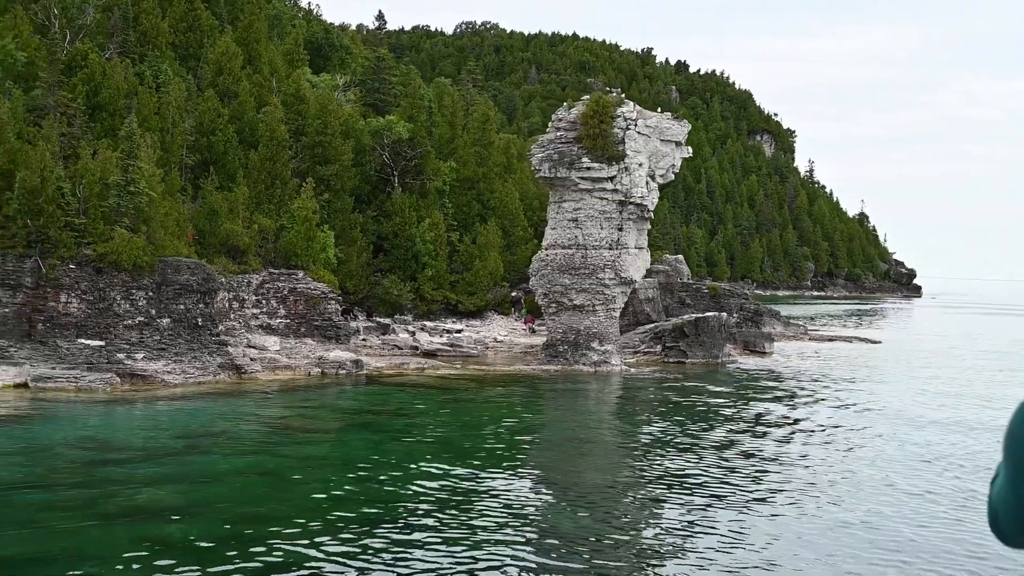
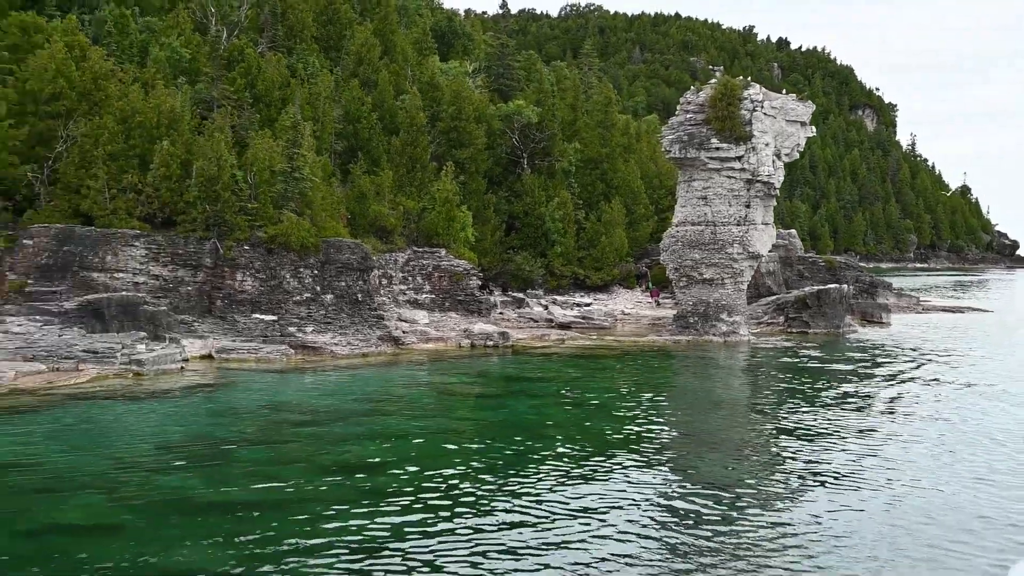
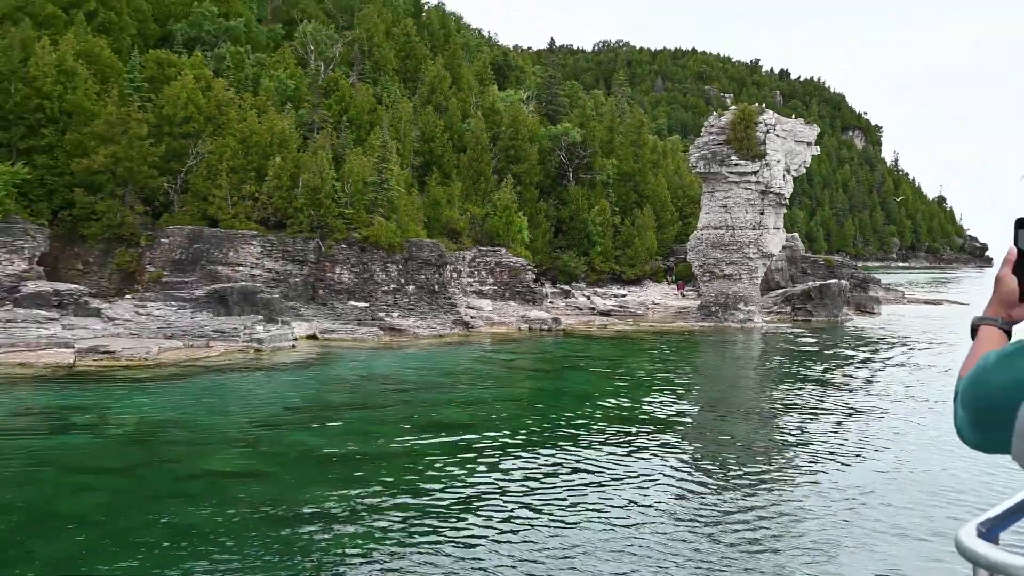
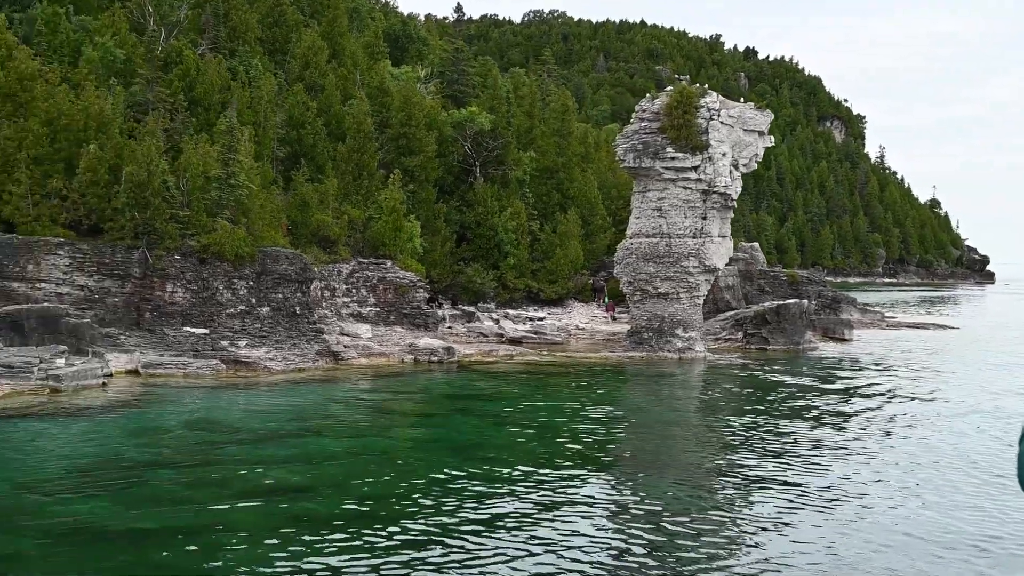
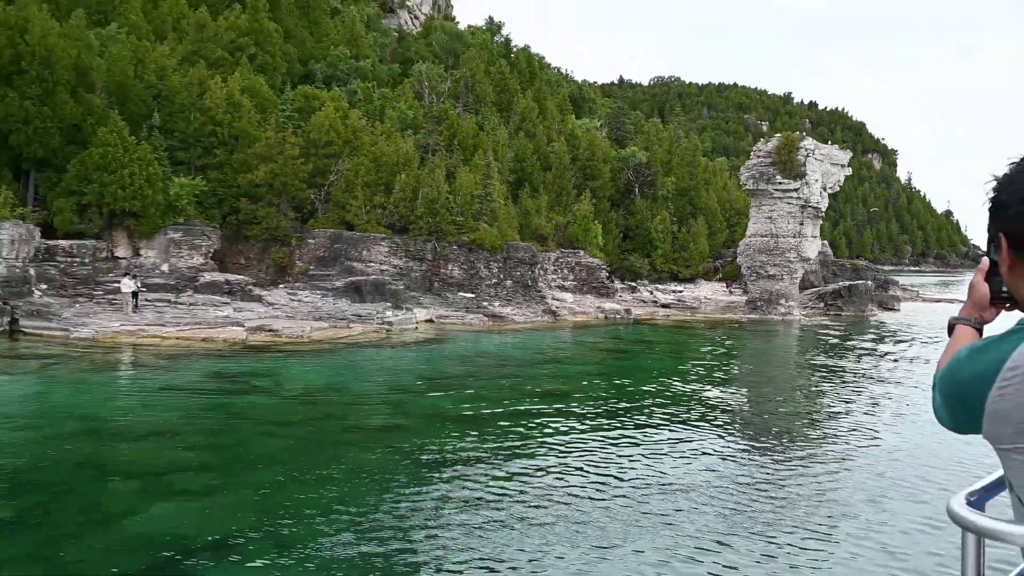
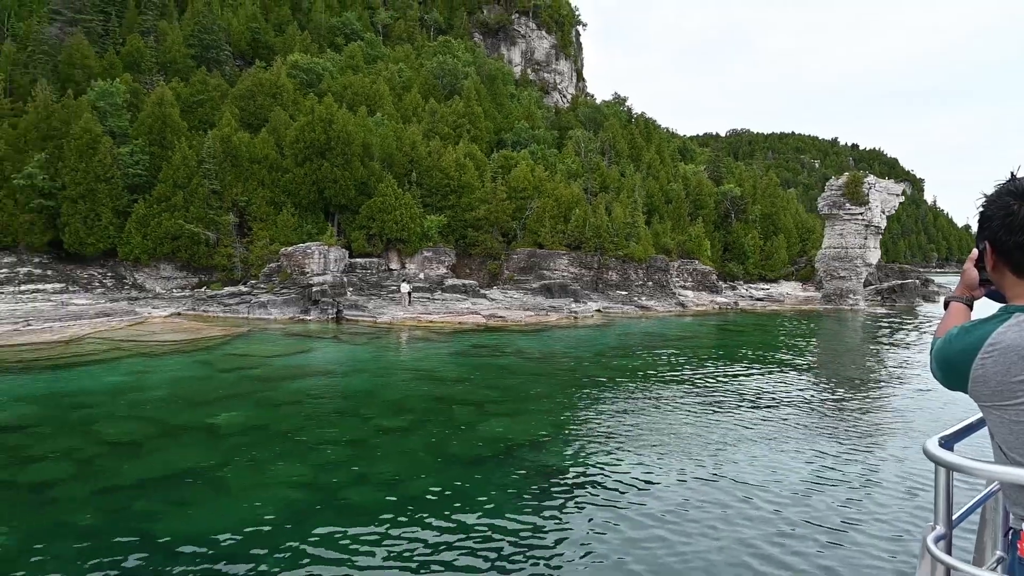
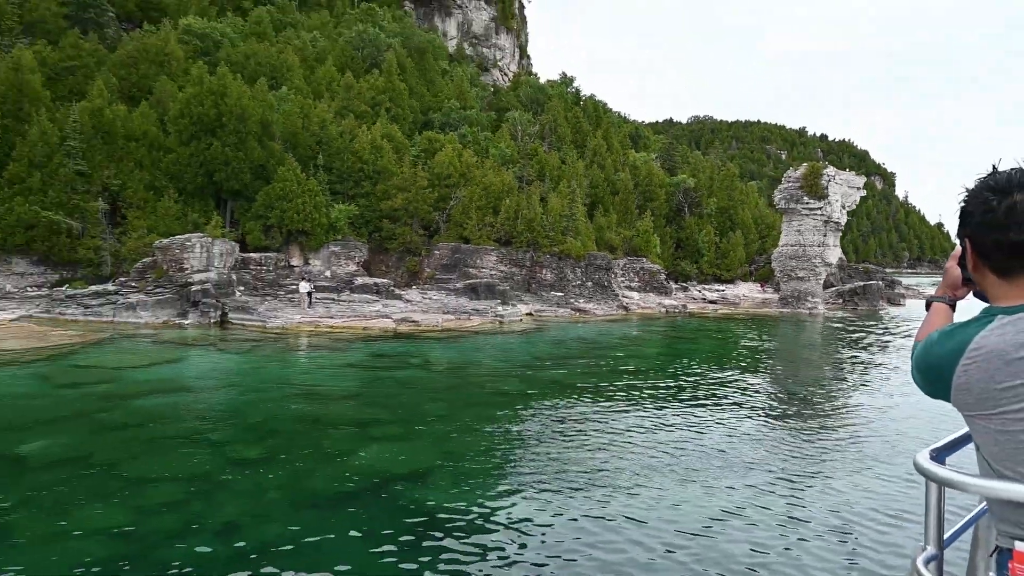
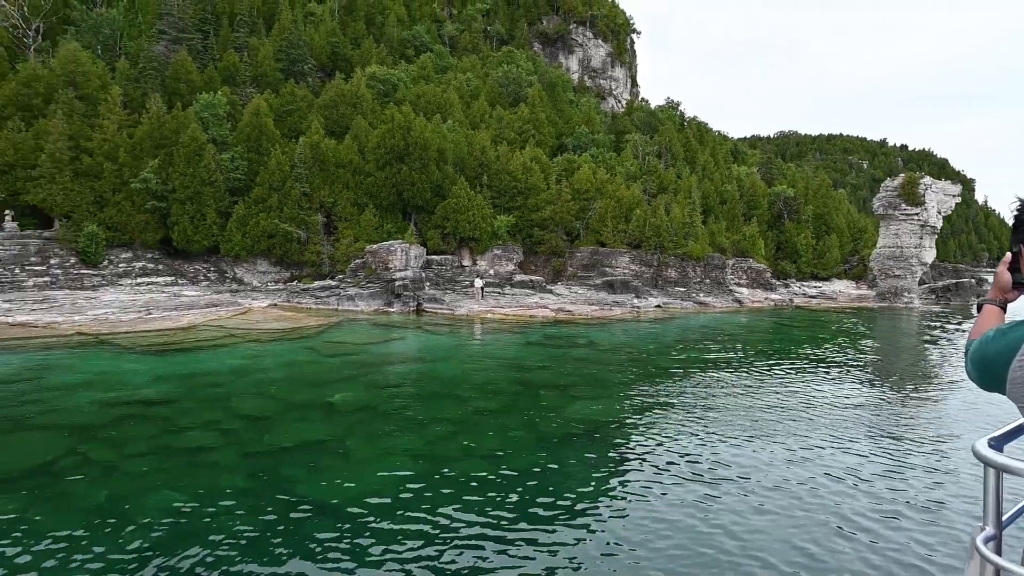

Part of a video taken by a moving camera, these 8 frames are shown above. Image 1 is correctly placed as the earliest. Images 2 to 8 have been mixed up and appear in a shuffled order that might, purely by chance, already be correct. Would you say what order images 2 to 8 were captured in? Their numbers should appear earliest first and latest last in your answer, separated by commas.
4, 2, 3, 5, 7, 6, 8
